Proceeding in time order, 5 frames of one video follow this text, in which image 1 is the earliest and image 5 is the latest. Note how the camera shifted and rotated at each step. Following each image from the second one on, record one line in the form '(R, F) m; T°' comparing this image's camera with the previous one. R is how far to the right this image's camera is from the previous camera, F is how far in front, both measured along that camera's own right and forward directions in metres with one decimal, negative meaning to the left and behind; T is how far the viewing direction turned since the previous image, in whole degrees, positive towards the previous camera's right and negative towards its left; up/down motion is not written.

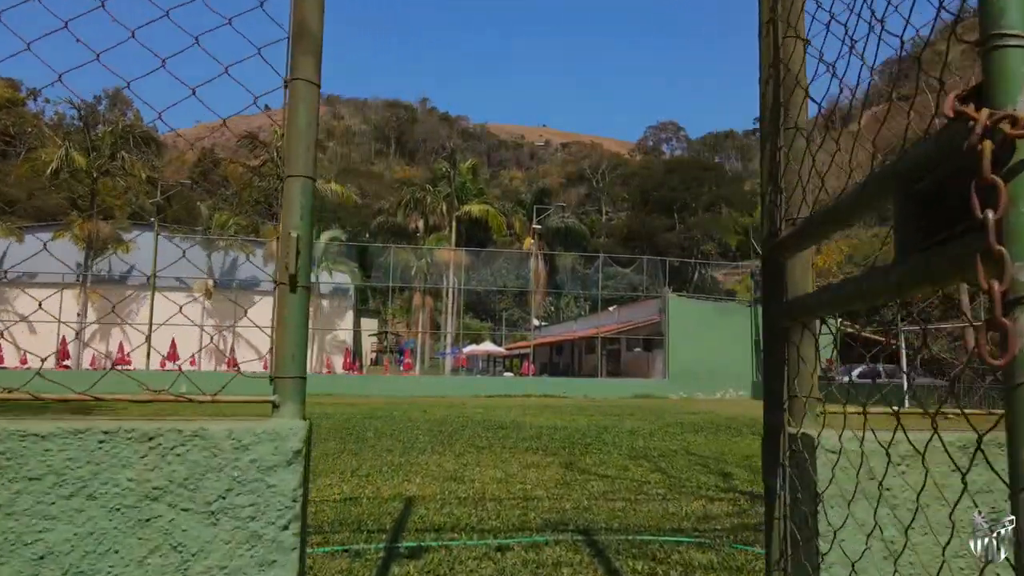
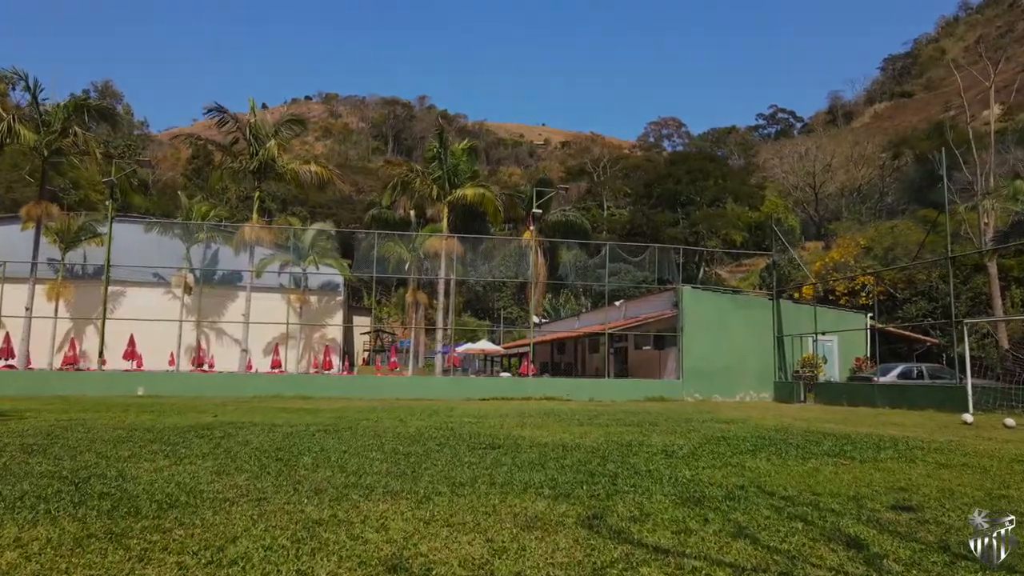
(0.0, +2.0) m; 0°
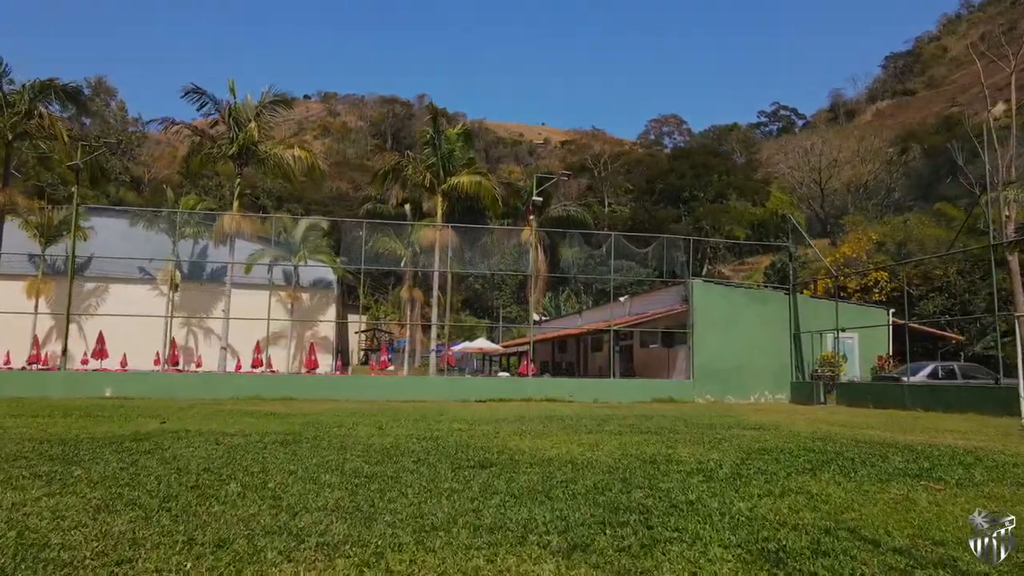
(0.0, +1.3) m; 0°
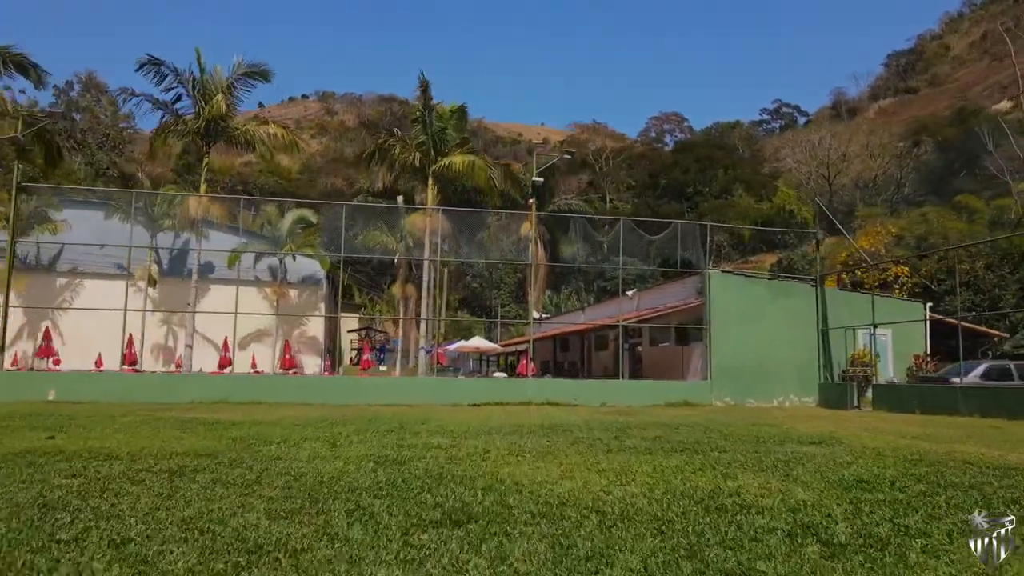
(0.0, +1.8) m; 0°
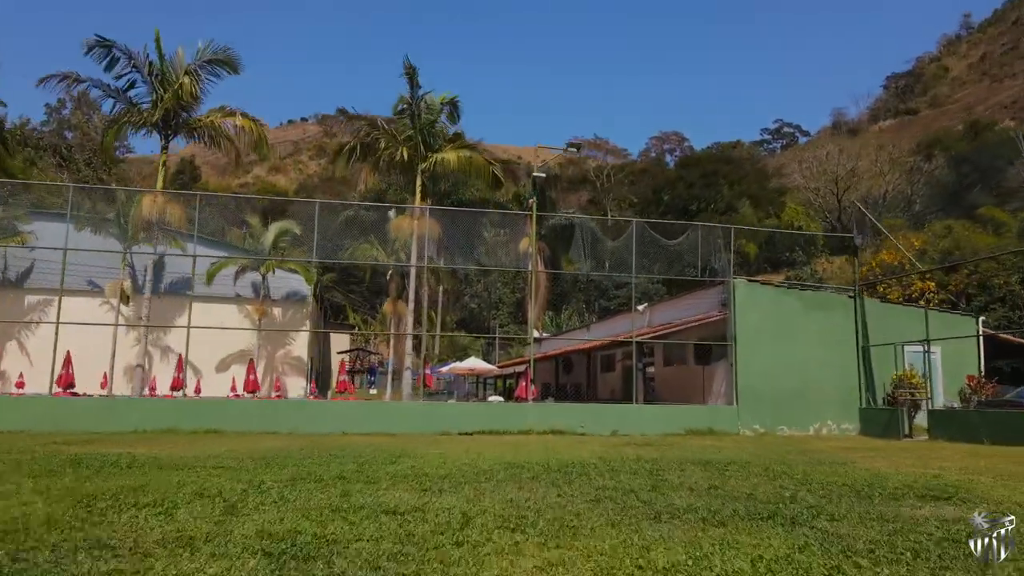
(0.0, +2.0) m; 0°
